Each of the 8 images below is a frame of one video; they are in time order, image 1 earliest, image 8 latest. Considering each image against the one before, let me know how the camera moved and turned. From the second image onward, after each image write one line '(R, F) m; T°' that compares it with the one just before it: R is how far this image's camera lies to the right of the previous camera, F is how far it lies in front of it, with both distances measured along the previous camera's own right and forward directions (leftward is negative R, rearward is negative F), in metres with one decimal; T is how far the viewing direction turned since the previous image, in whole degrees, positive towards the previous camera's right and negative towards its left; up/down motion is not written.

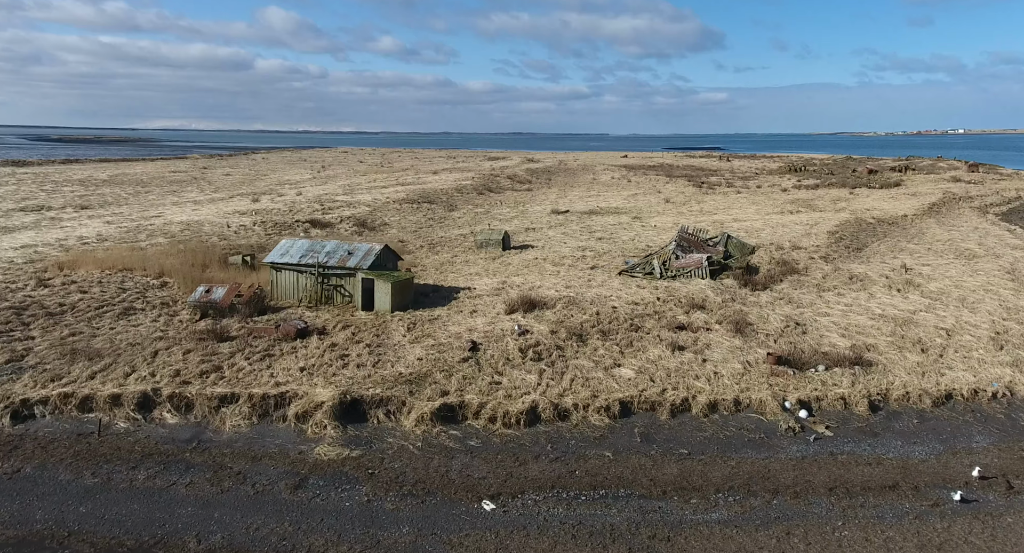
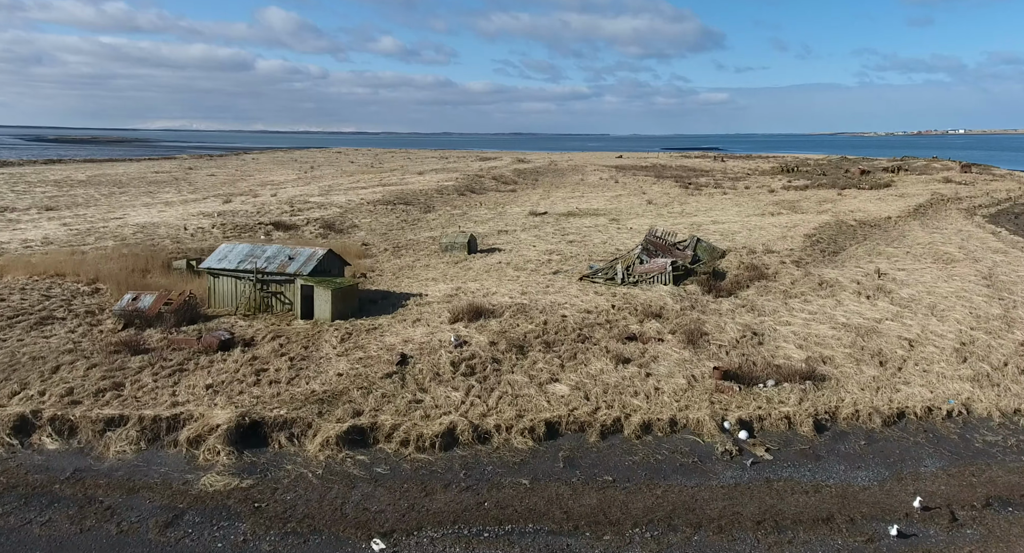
(+0.8, +0.6) m; 0°
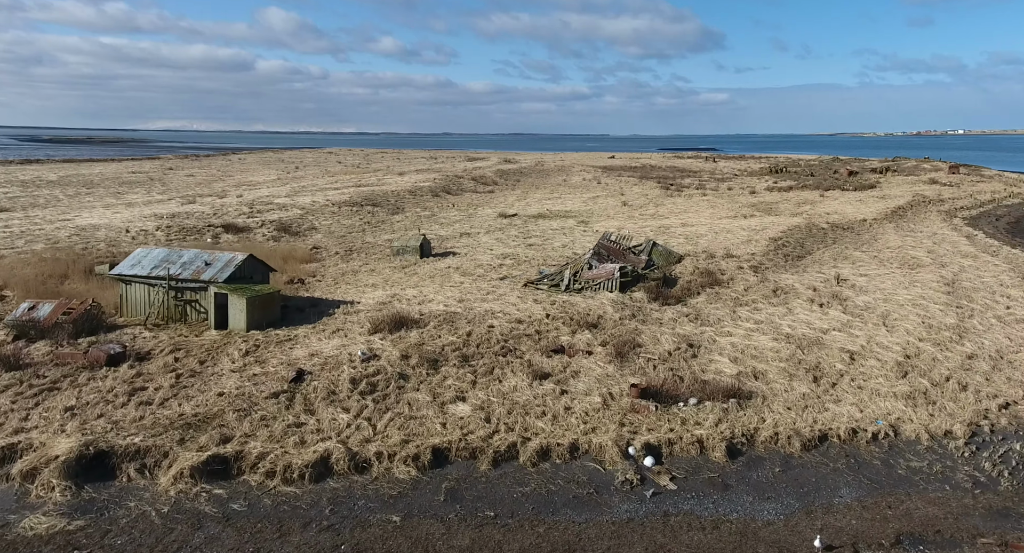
(+1.1, +0.6) m; 0°
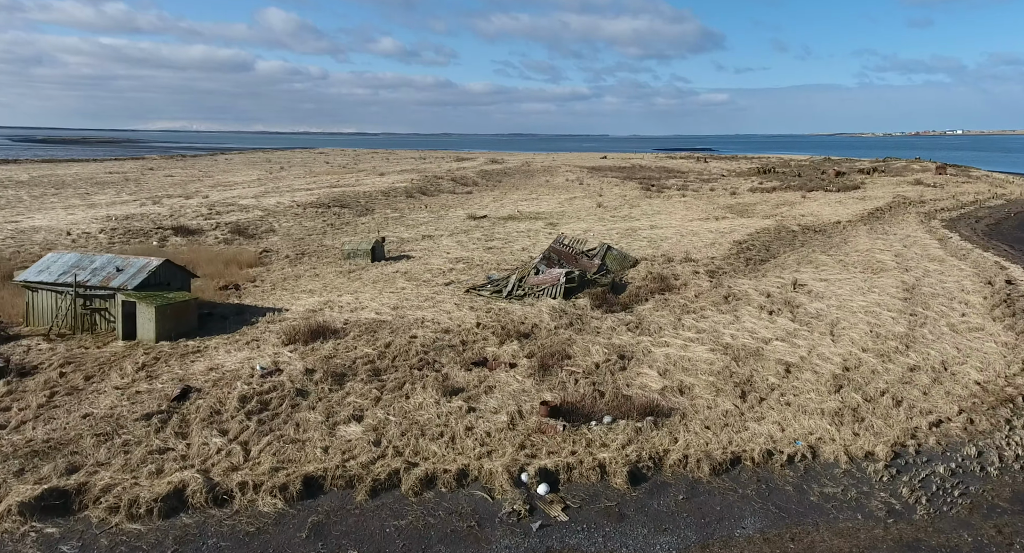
(+1.0, +0.6) m; 0°
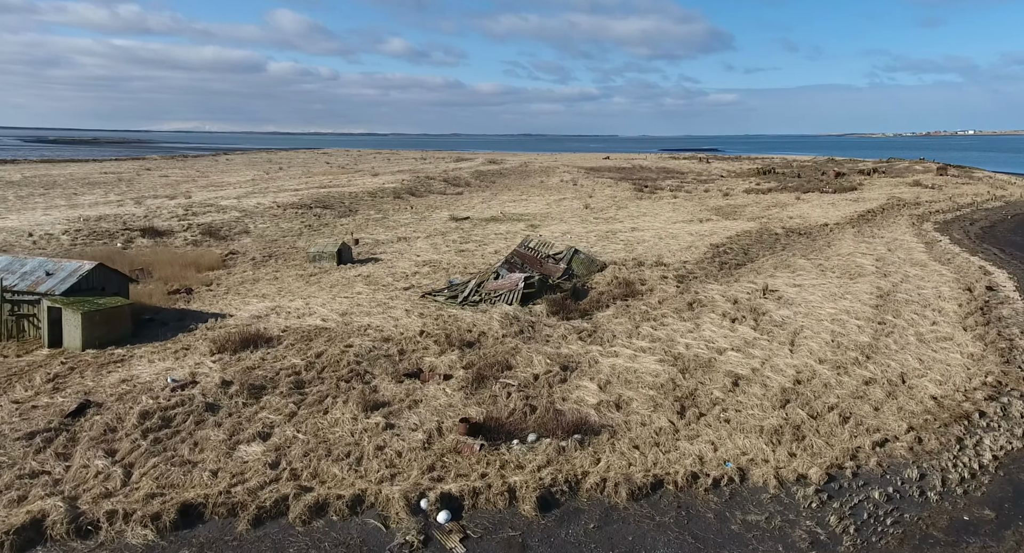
(+0.9, +0.5) m; -1°
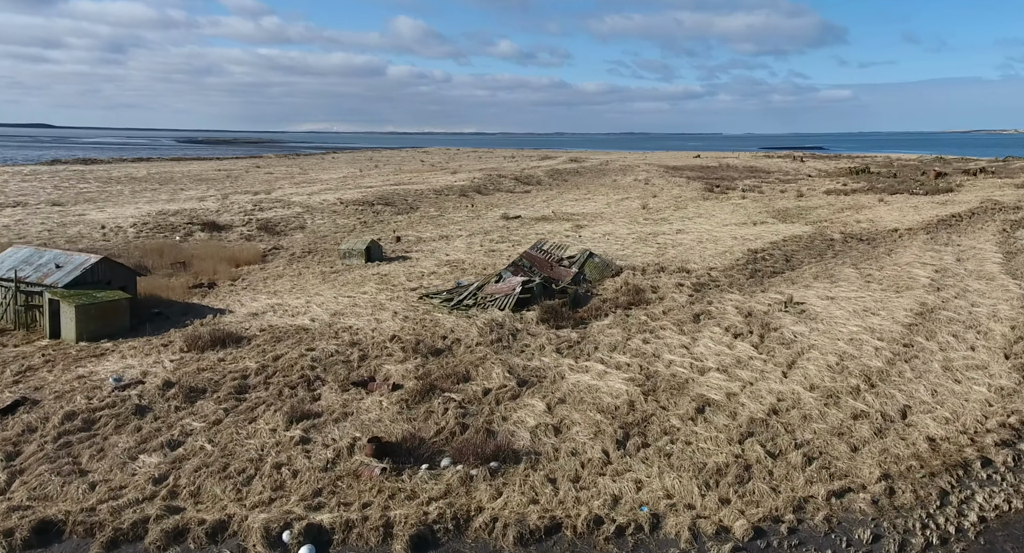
(+1.5, +0.7) m; -8°
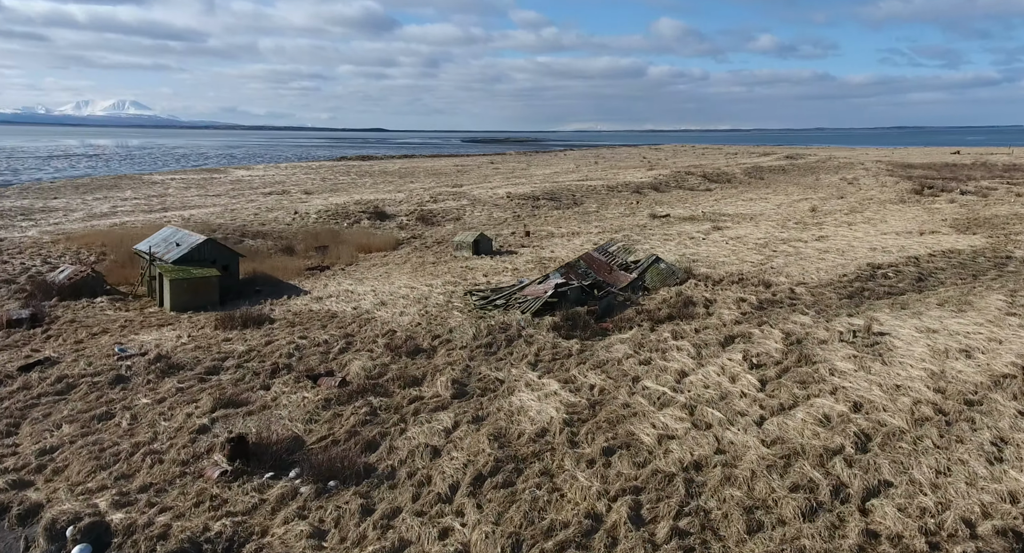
(+2.8, +1.2) m; -18°
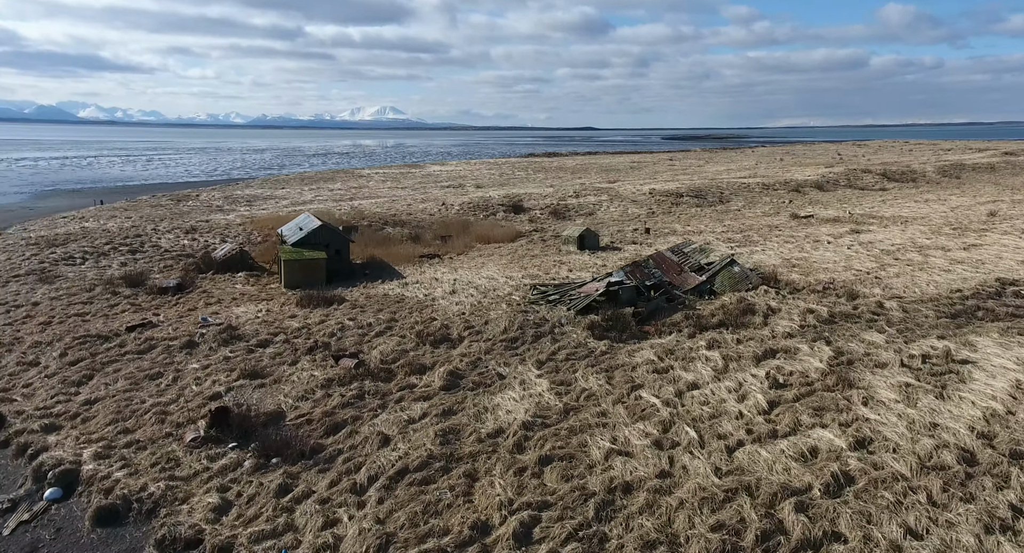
(+1.8, +0.5) m; -15°
